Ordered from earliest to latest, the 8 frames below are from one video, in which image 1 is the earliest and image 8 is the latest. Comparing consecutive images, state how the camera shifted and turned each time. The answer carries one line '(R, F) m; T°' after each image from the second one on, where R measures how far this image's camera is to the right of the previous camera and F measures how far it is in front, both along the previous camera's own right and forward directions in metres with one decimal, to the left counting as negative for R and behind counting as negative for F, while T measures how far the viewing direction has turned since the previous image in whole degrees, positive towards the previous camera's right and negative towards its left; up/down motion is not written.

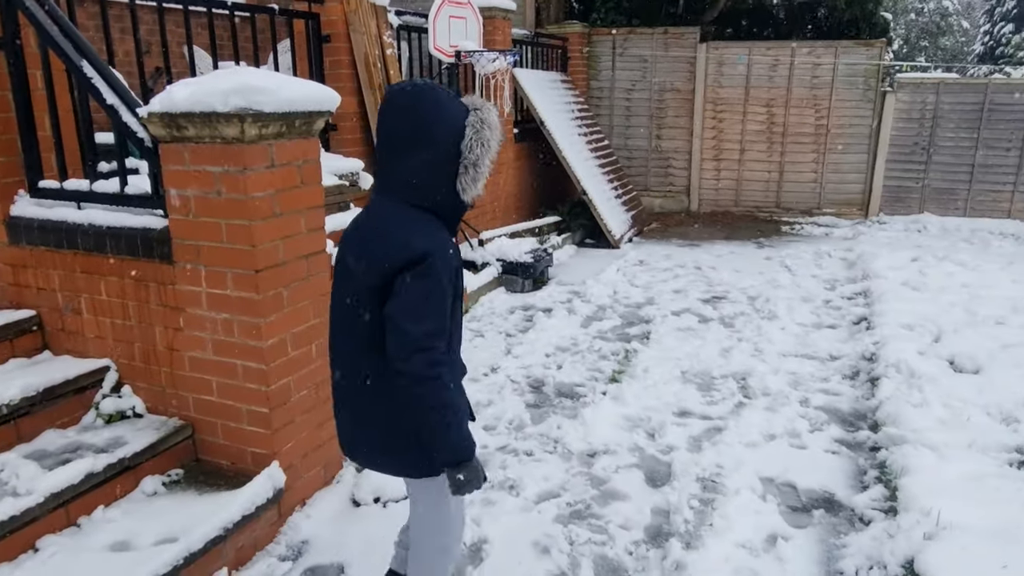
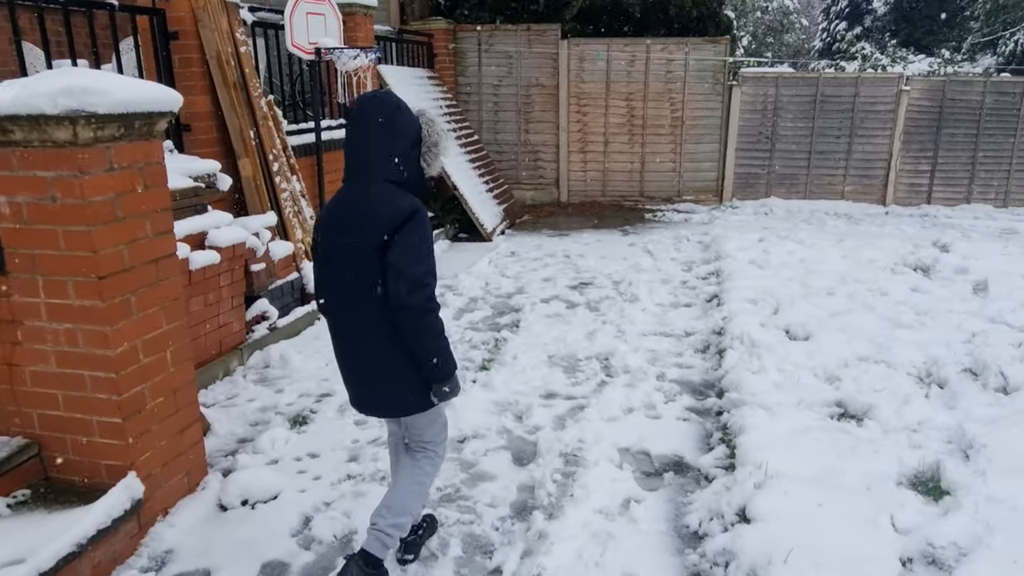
(+0.1, -0.1) m; +9°
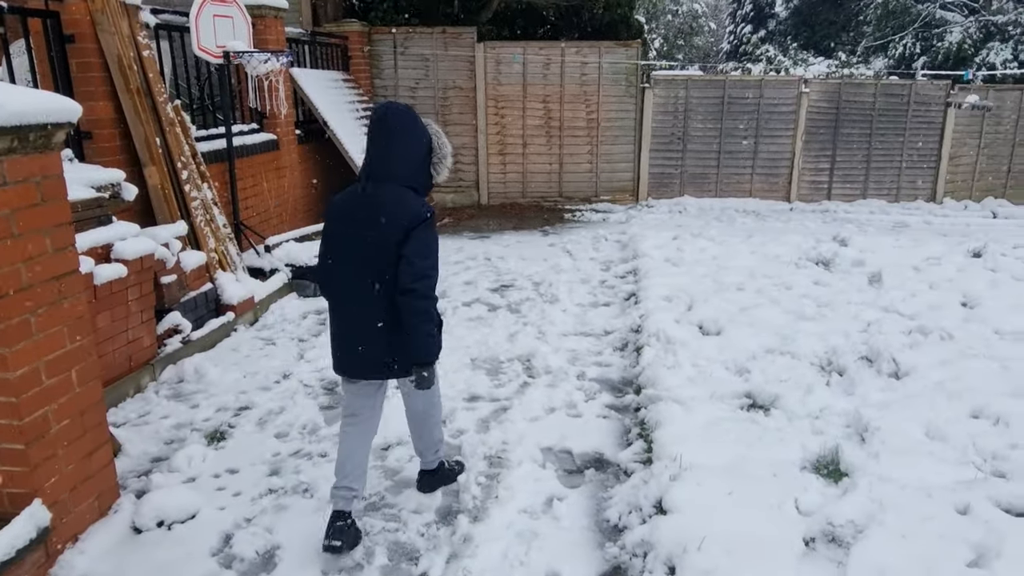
(0.0, 0.0) m; +6°
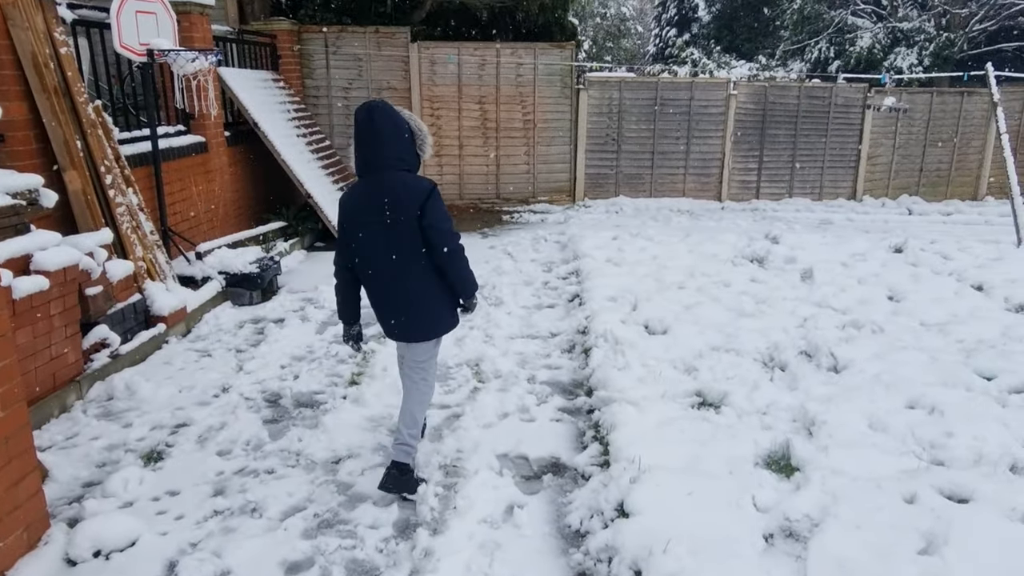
(-0.1, +0.1) m; +5°
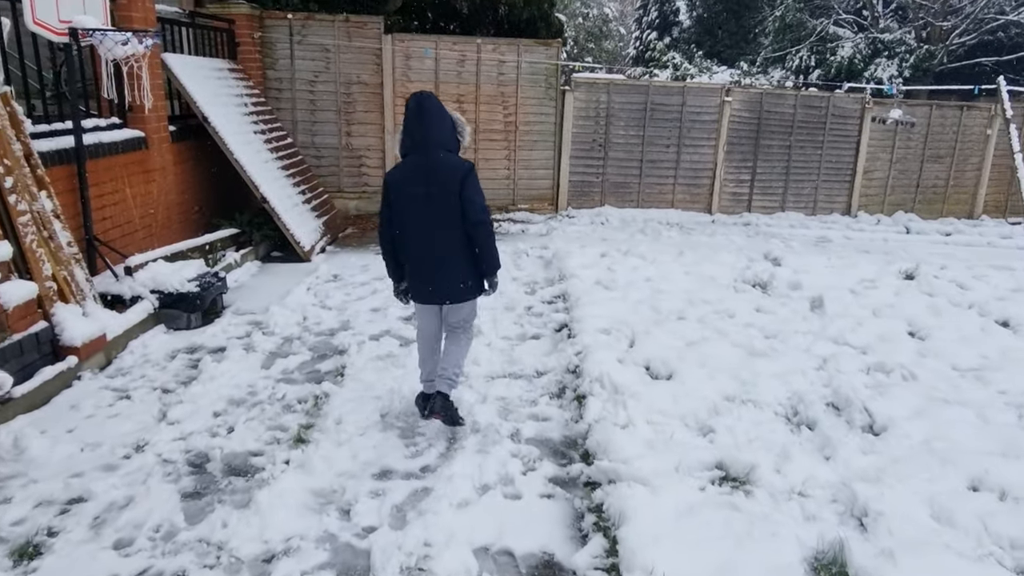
(-0.1, +0.7) m; +2°
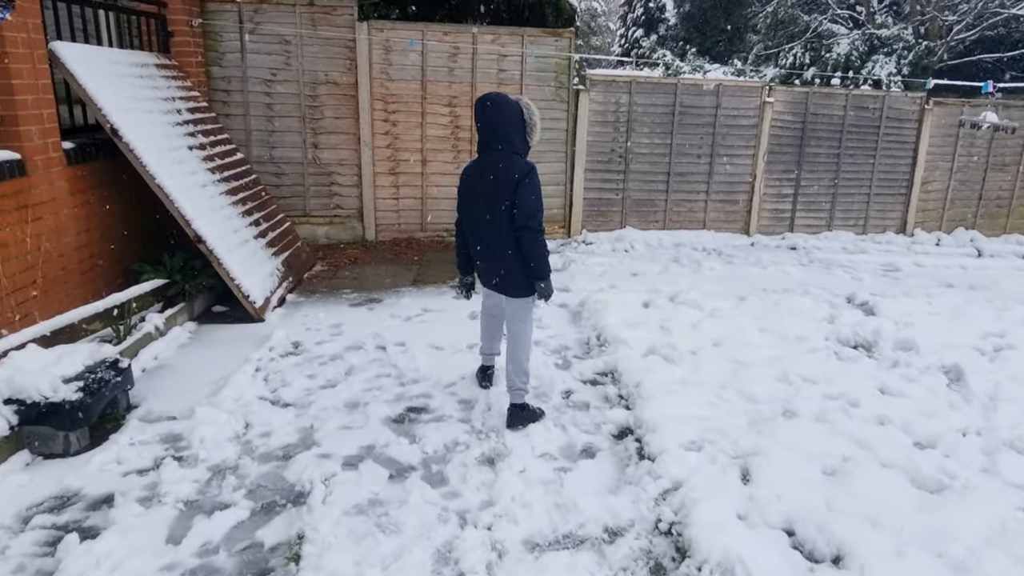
(-0.3, +1.6) m; +2°
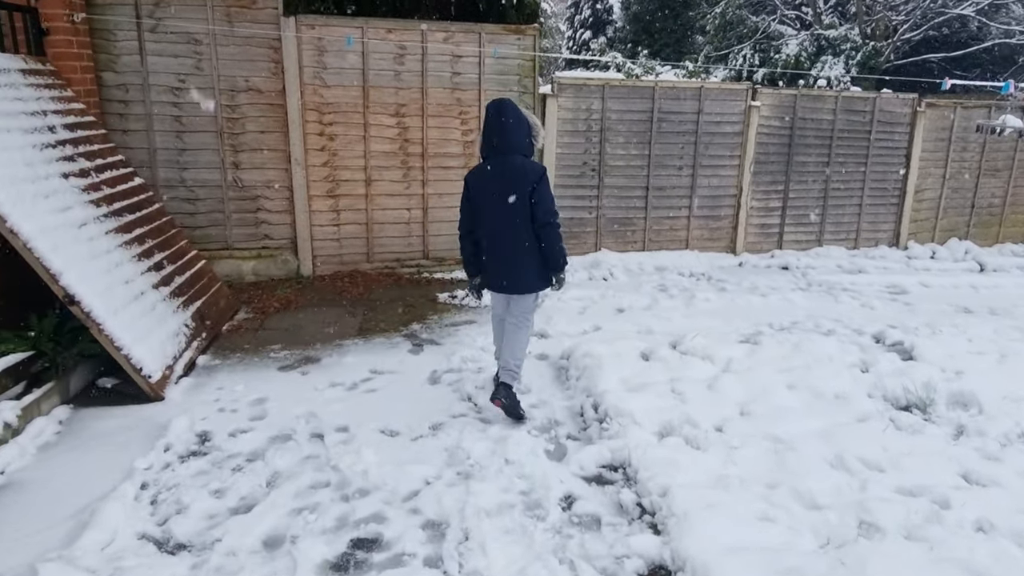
(-0.1, +1.0) m; +4°
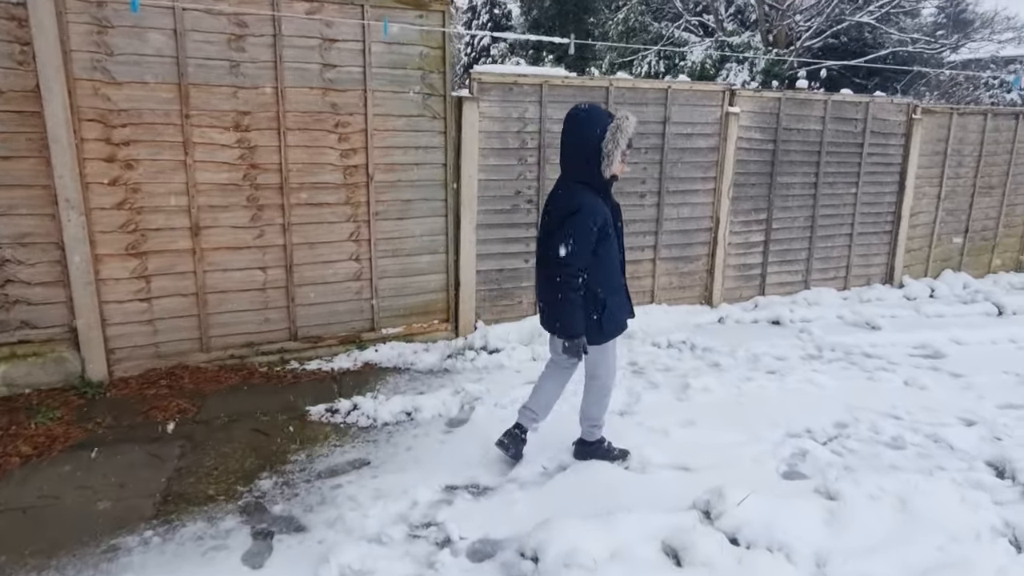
(0.0, +2.0) m; +8°
